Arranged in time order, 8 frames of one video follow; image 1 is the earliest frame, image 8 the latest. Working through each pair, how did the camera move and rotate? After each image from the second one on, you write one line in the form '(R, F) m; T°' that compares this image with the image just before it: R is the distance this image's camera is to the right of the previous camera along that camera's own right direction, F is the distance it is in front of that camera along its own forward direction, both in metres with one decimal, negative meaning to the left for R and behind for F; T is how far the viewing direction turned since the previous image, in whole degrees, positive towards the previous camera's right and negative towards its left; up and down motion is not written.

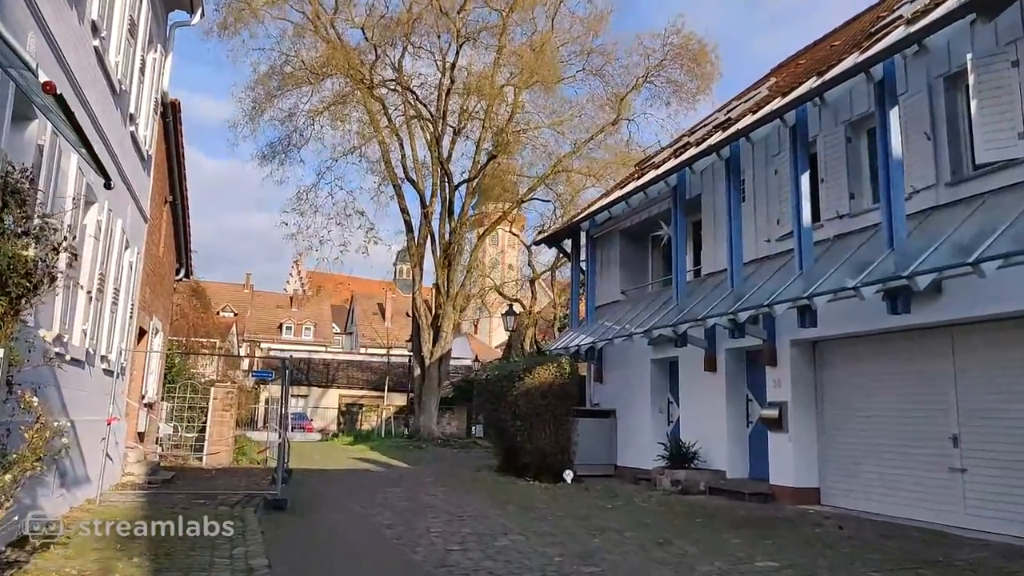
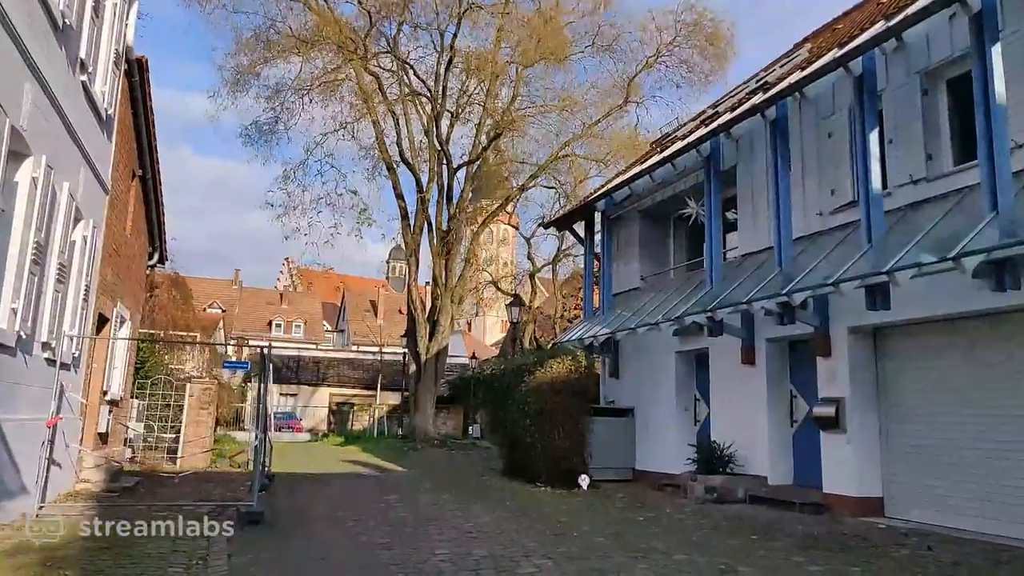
(-0.3, +1.6) m; +1°
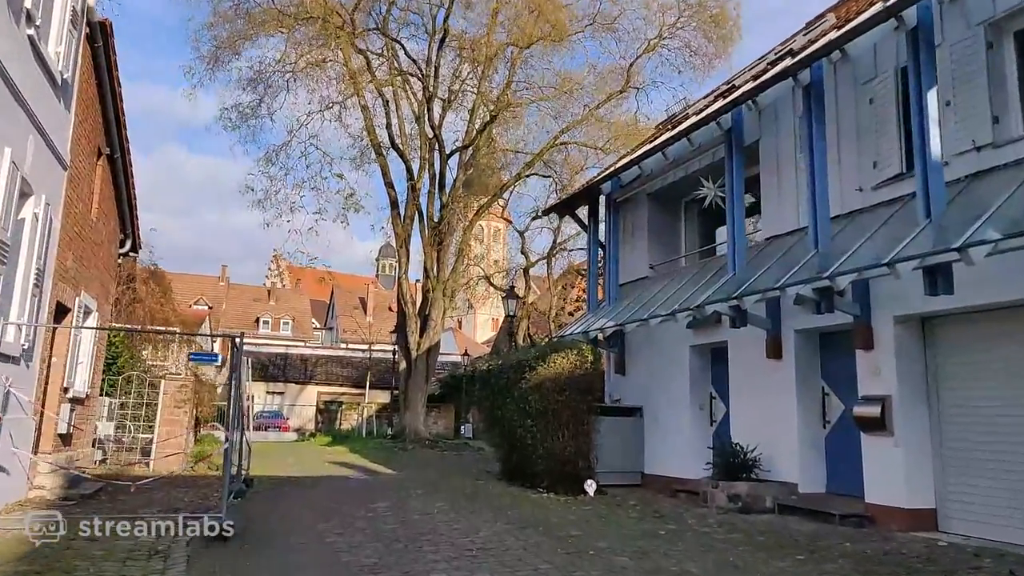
(-0.2, +1.1) m; +1°
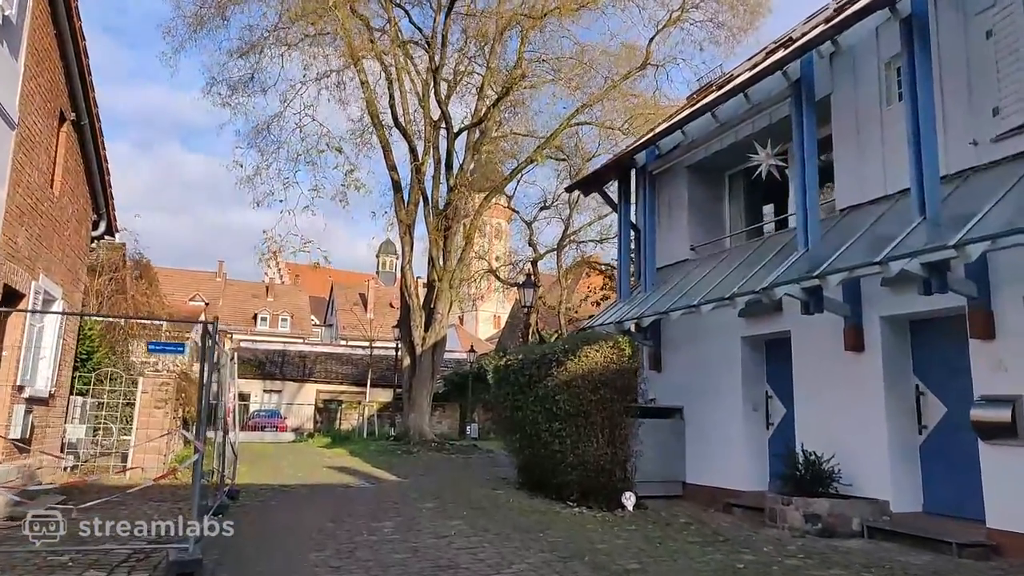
(-0.4, +1.7) m; 0°
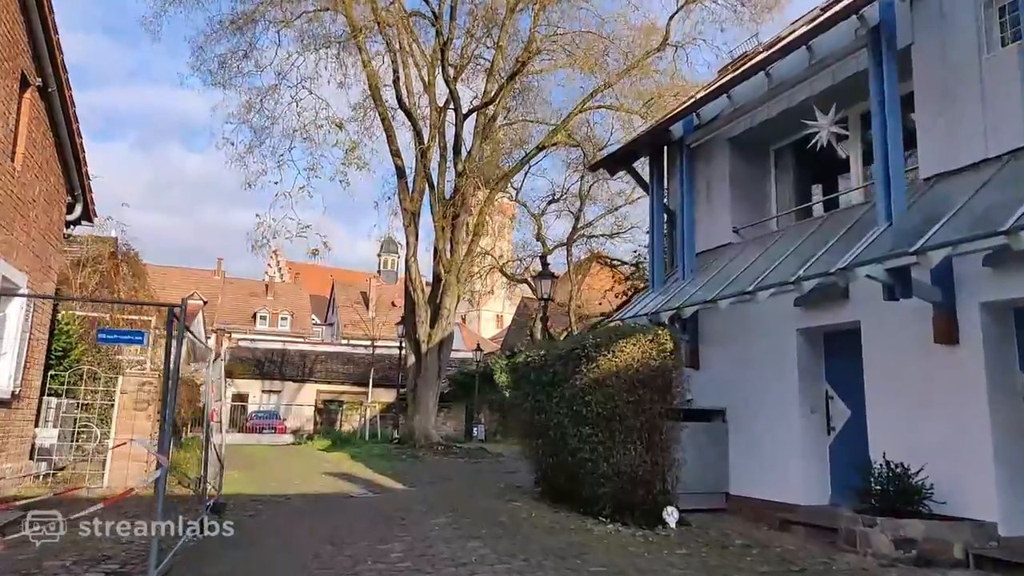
(-0.3, +1.3) m; 0°
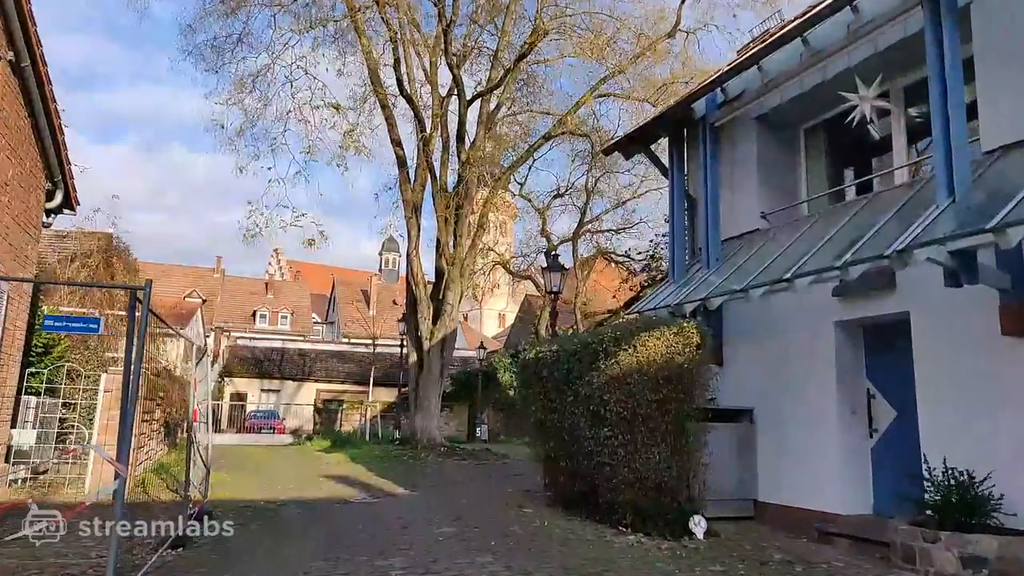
(-0.1, +0.8) m; 0°
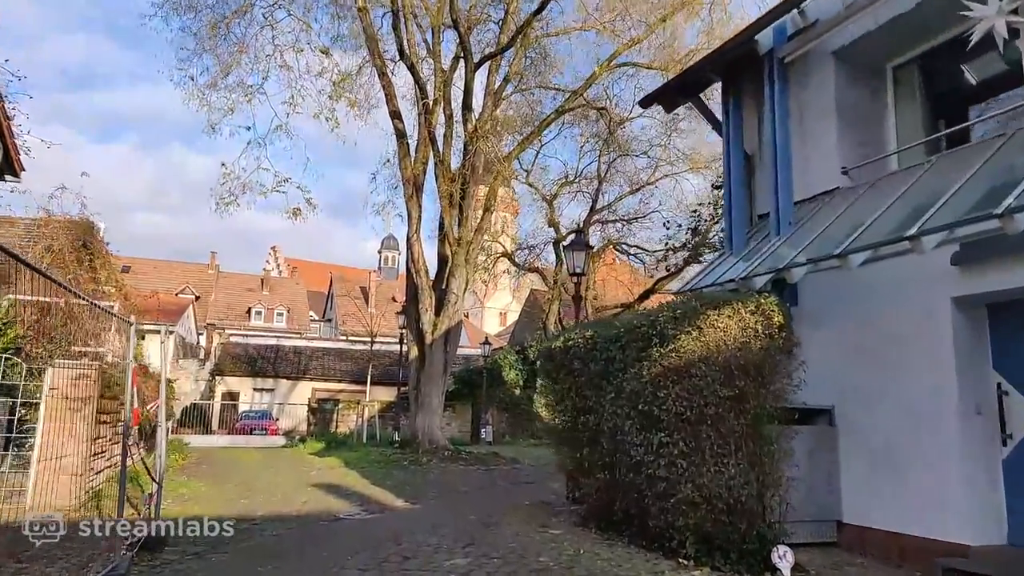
(-0.3, +1.9) m; 0°
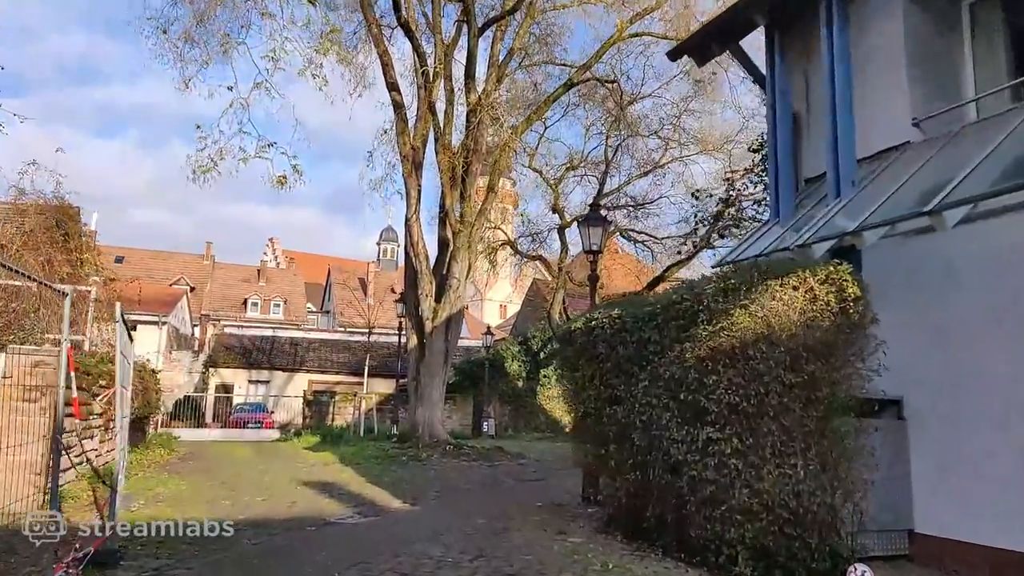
(-0.2, +1.2) m; 0°
